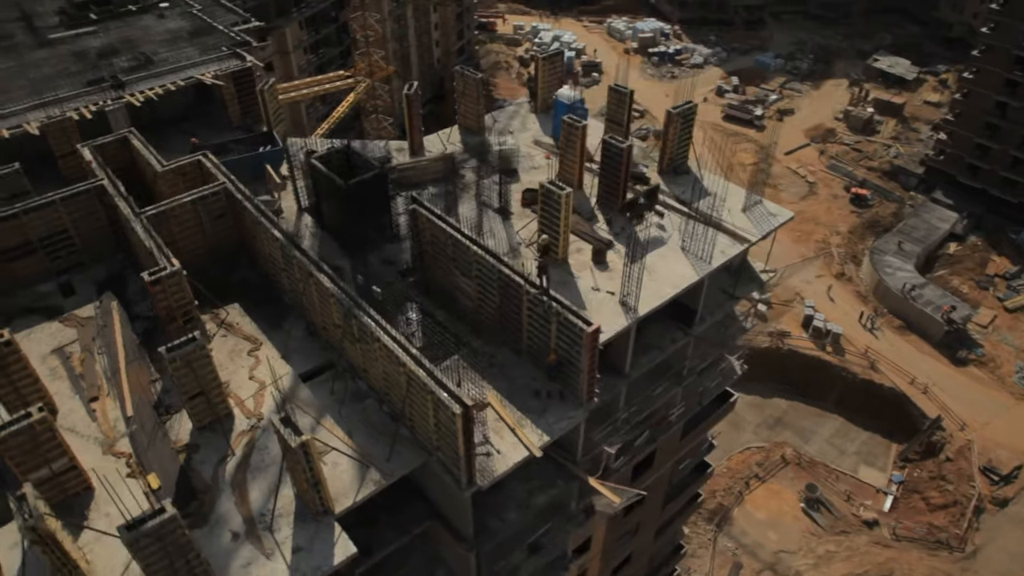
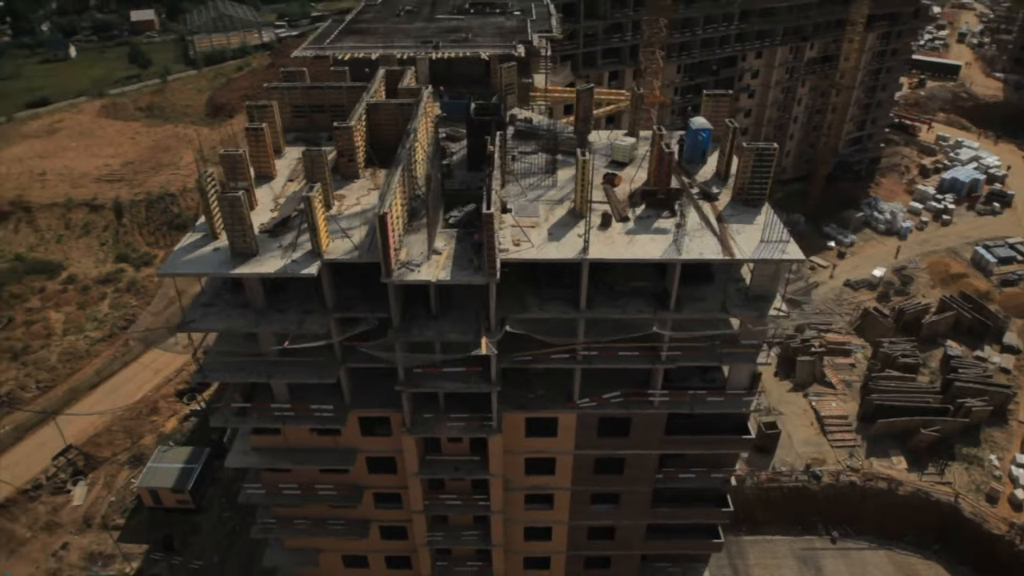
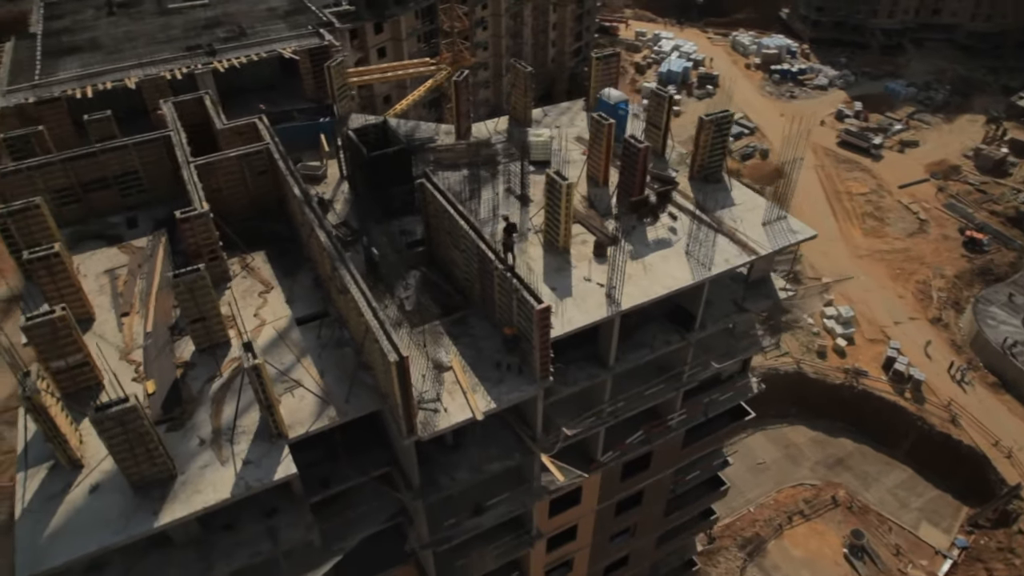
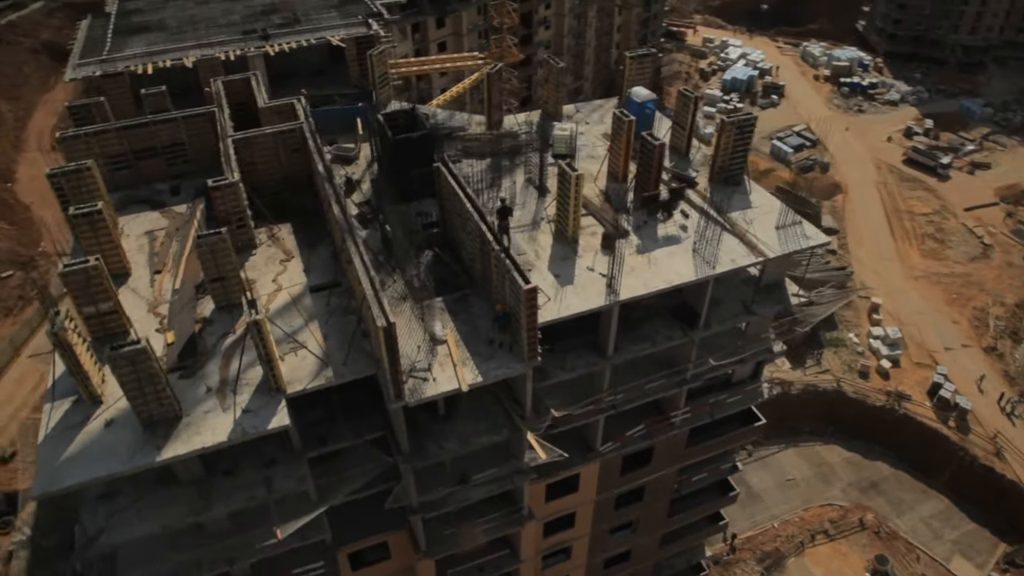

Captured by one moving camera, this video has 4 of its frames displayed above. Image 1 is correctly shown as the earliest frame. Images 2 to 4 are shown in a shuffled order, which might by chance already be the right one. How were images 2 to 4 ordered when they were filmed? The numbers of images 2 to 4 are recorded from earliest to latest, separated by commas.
3, 4, 2
